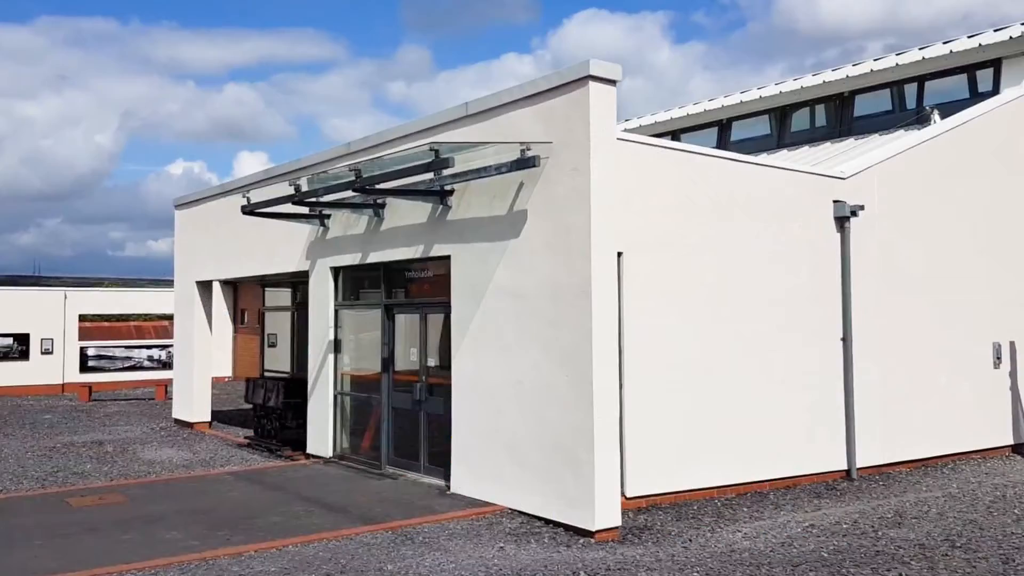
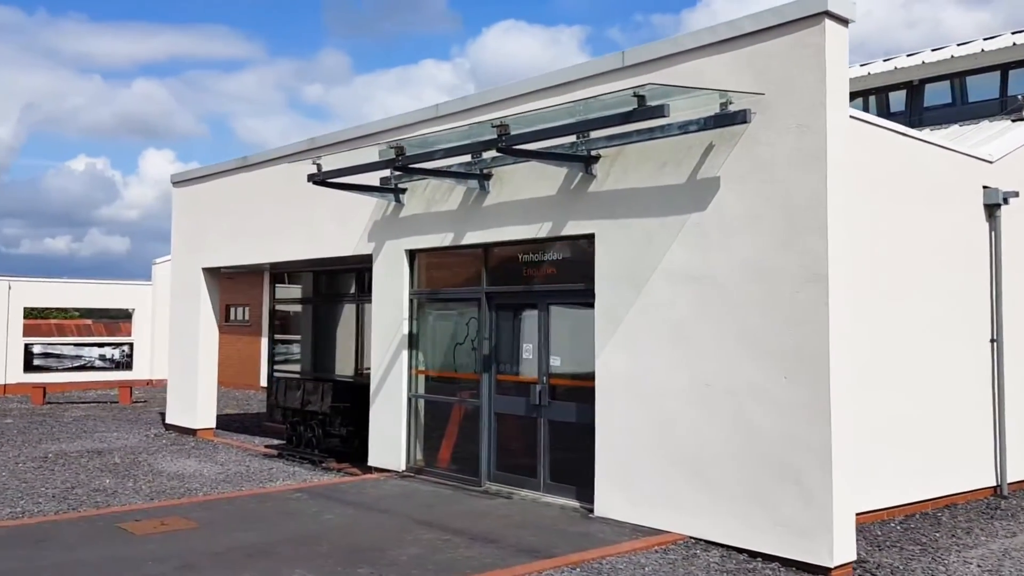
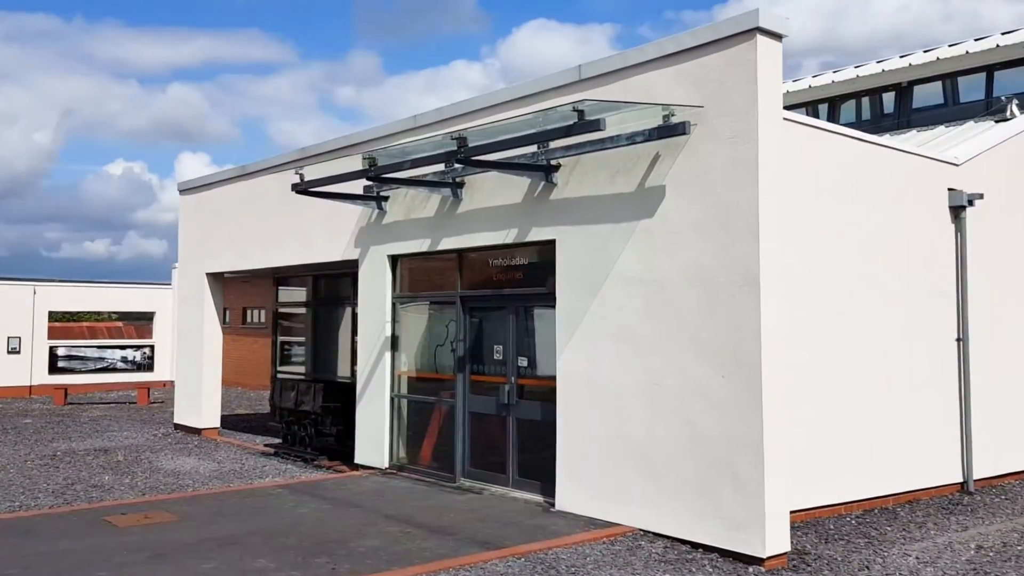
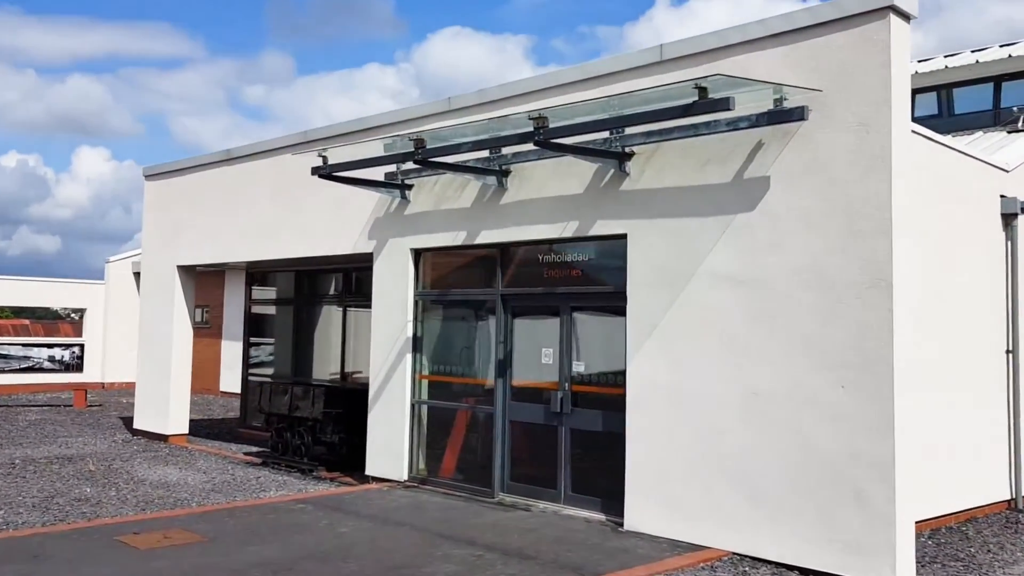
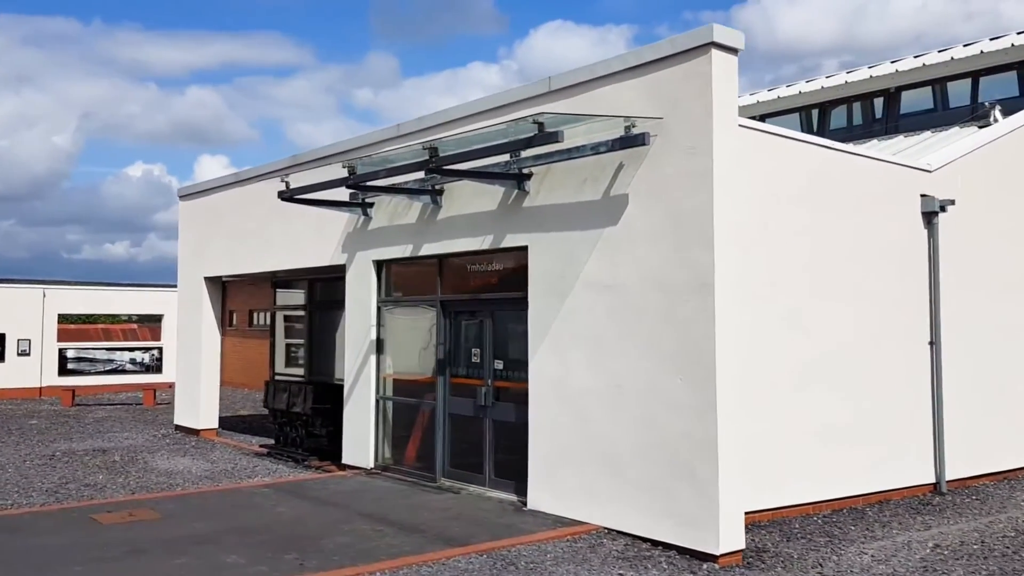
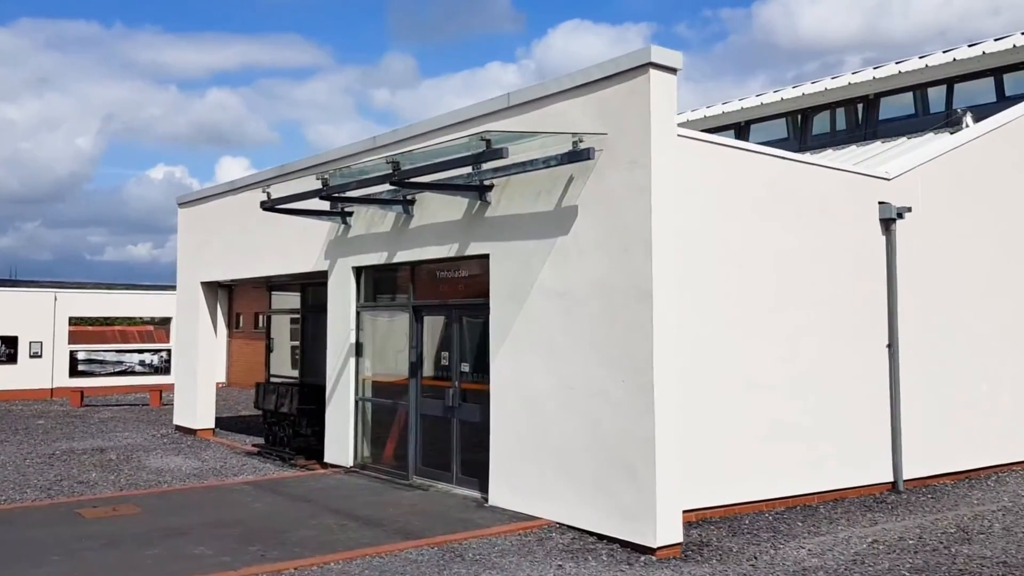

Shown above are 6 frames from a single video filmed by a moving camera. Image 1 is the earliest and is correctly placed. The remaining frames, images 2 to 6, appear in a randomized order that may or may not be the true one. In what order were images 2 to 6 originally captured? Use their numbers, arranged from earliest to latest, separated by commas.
6, 5, 3, 2, 4
